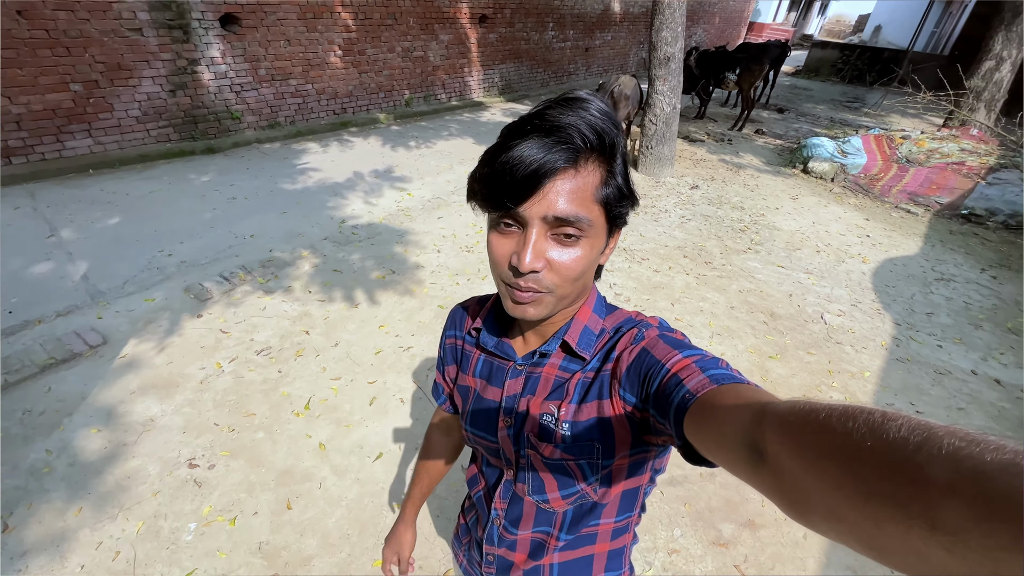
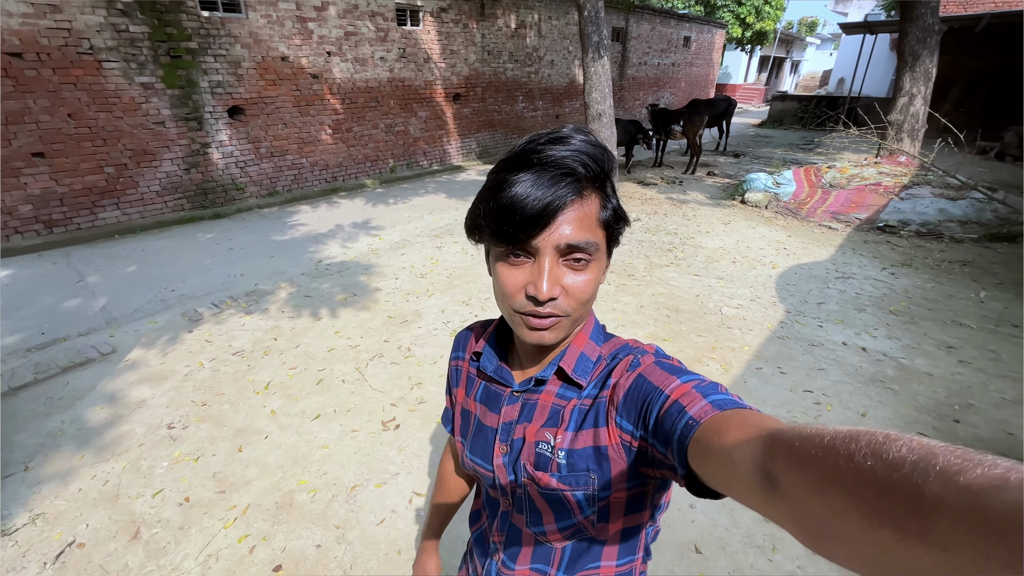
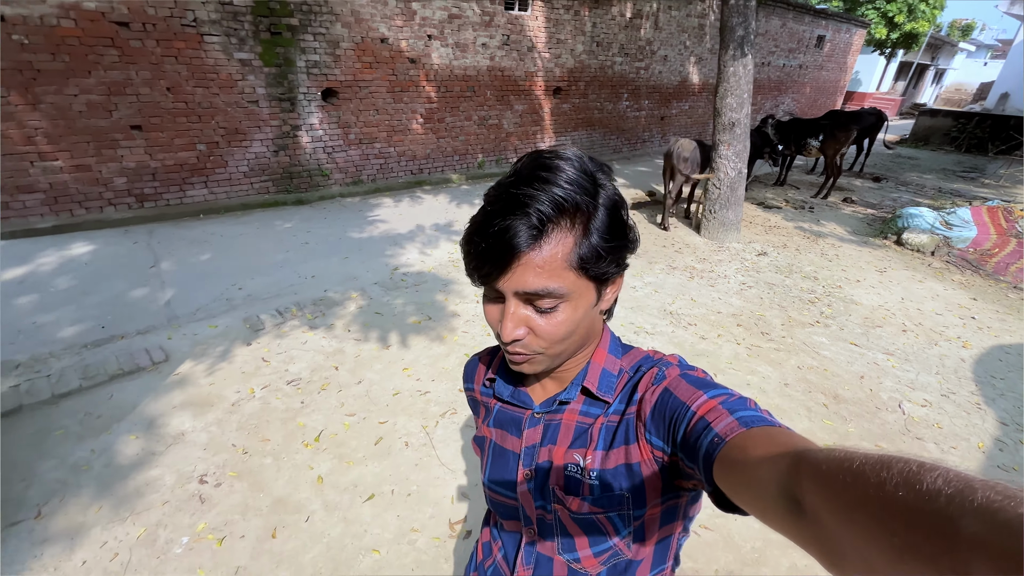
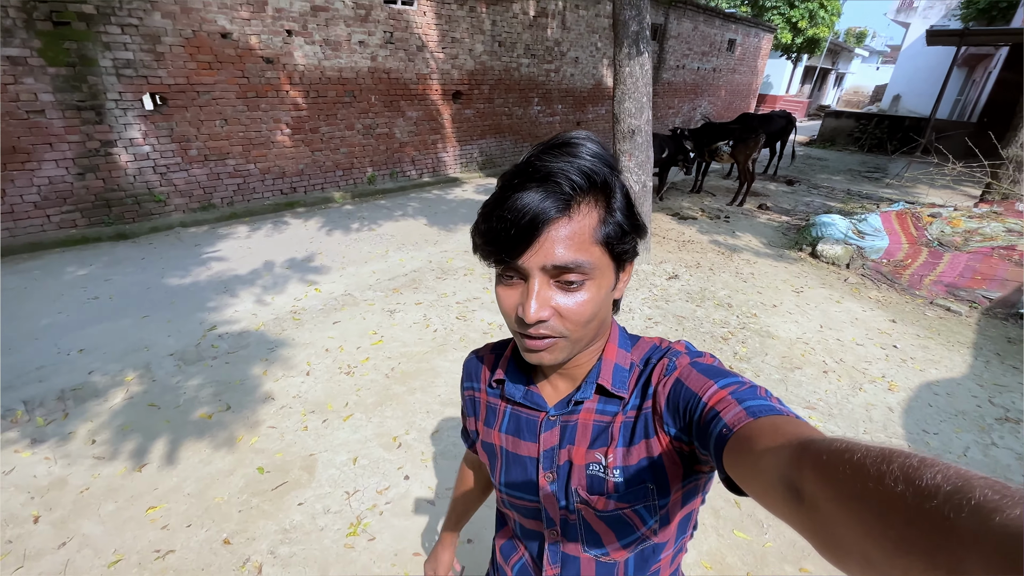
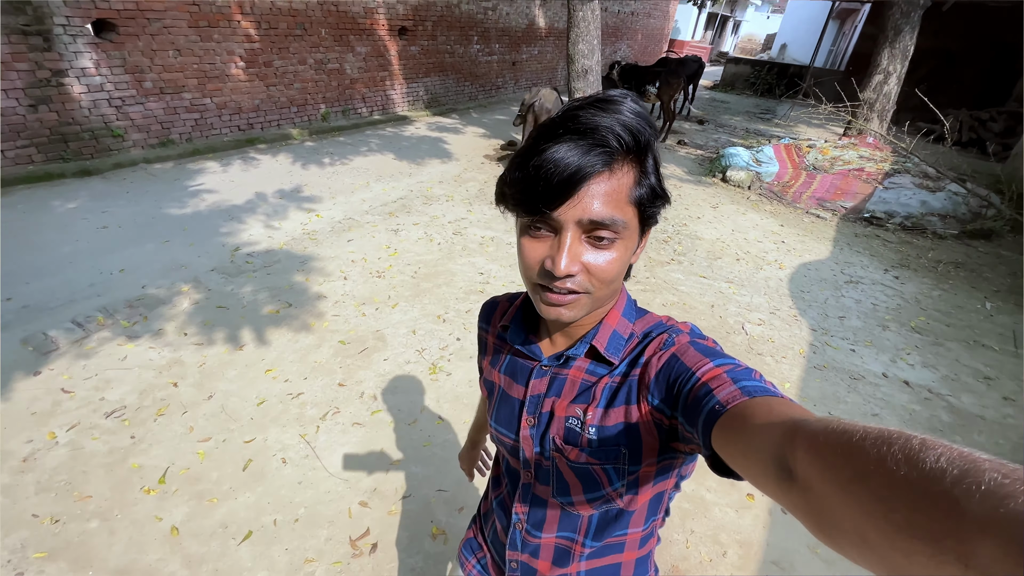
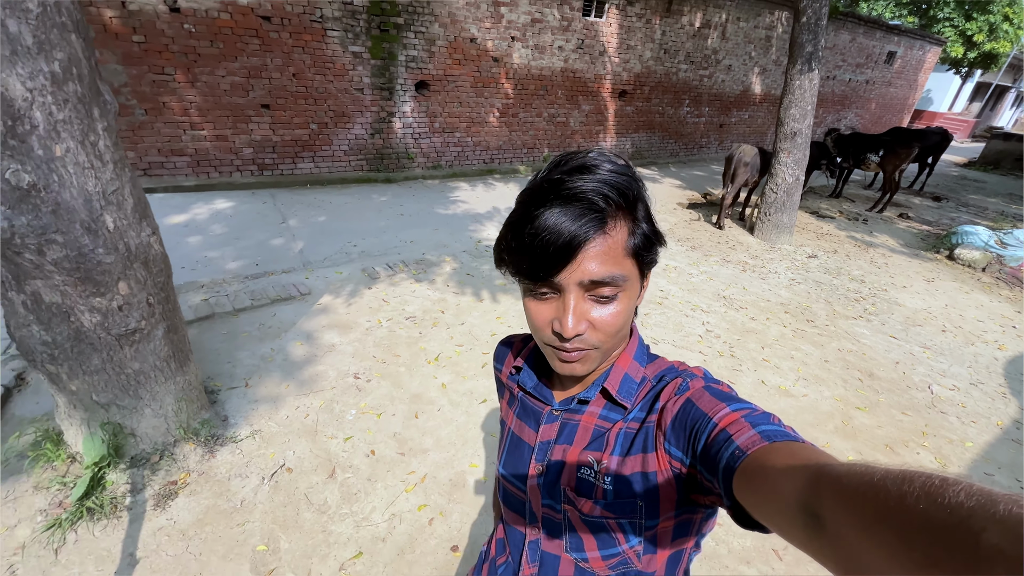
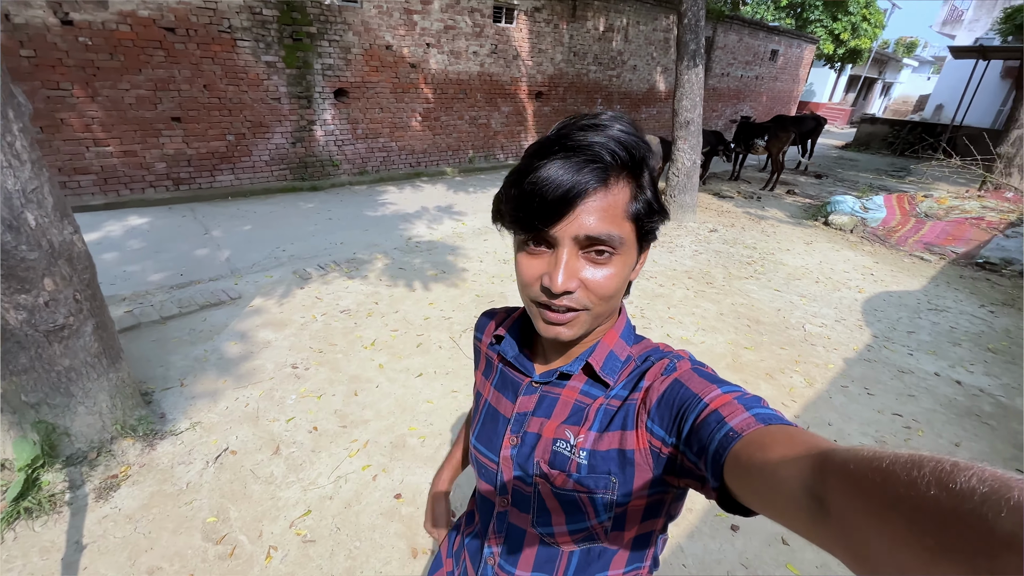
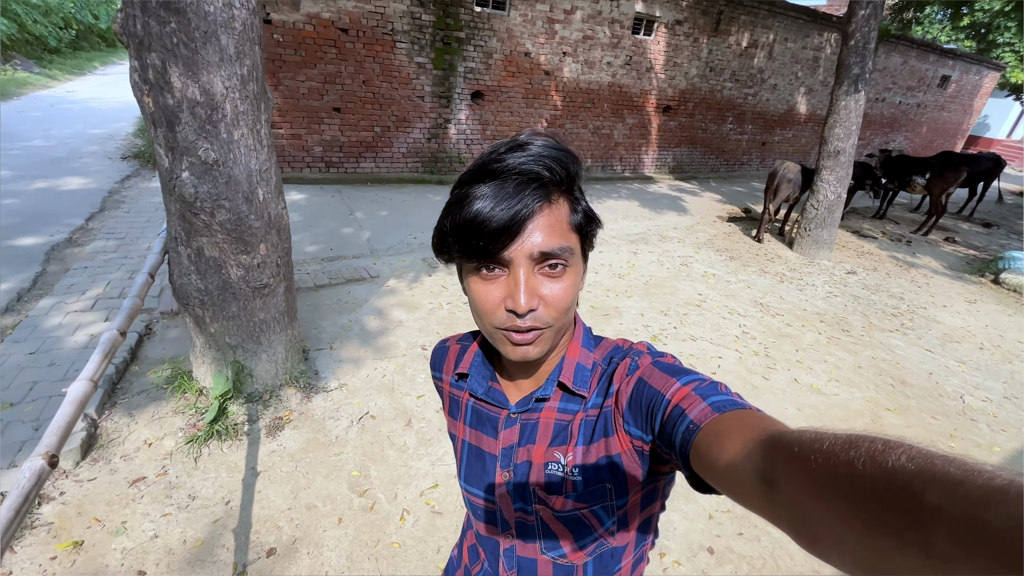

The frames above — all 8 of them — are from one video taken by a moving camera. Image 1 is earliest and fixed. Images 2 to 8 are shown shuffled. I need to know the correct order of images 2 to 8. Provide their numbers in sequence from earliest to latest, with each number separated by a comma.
5, 4, 3, 6, 8, 7, 2
